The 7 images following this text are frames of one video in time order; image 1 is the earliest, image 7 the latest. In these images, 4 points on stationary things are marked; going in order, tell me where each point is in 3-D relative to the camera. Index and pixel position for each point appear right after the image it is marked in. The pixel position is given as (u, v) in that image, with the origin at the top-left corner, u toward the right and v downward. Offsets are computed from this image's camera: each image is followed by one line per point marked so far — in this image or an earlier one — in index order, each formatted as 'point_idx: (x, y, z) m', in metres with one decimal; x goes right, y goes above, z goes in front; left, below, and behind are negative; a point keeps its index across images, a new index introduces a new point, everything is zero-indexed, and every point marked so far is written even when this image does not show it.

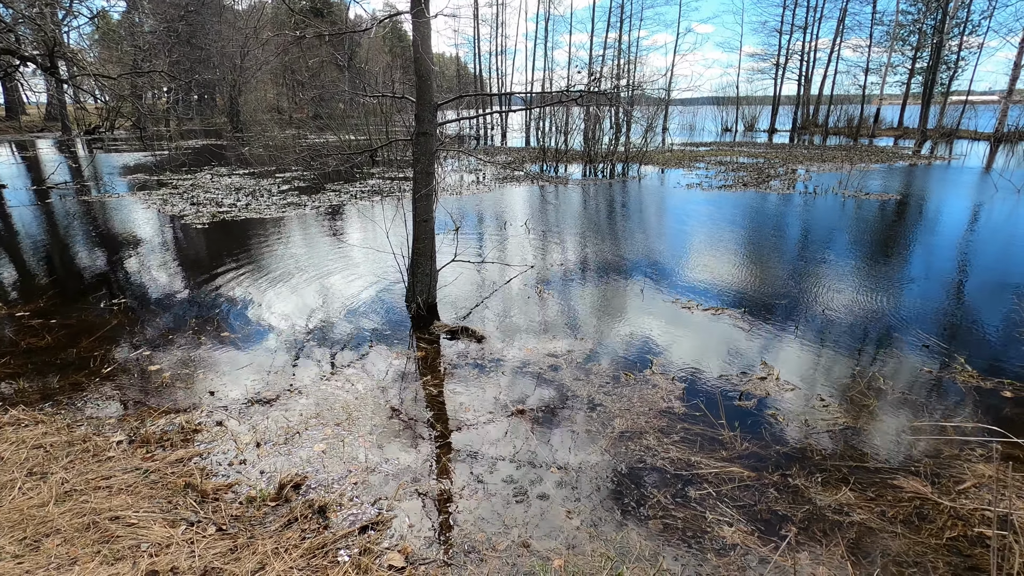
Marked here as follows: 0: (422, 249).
0: (-1.2, +0.5, +6.2) m
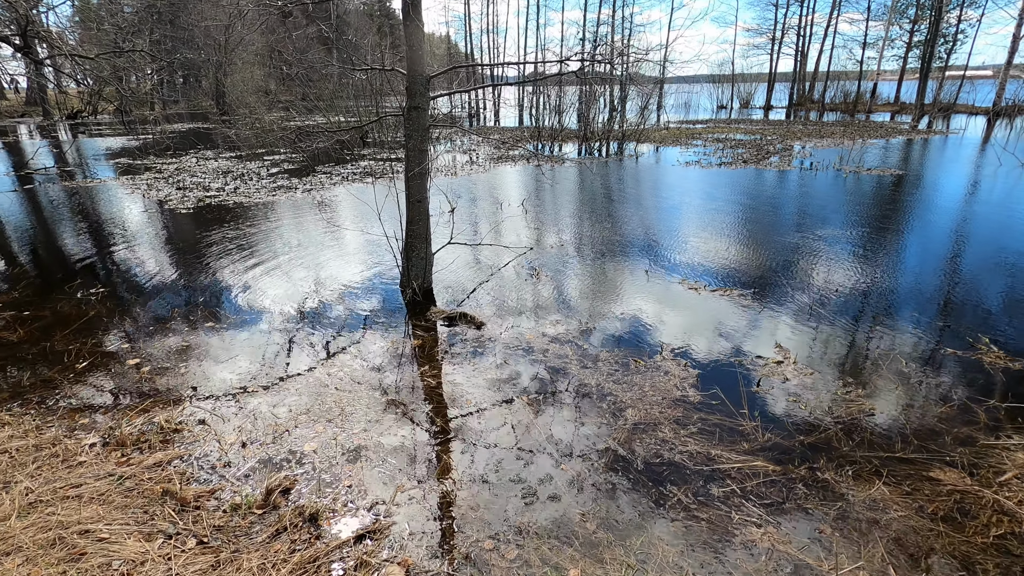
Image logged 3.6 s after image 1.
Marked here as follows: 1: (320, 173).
0: (-1.2, +0.7, +5.9) m
1: (-6.6, +4.0, +16.5) m
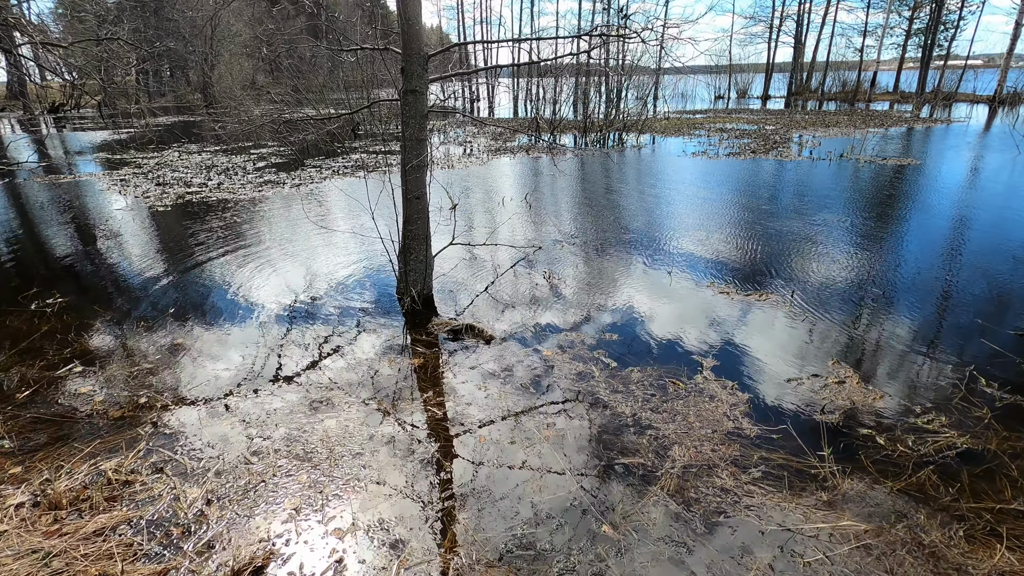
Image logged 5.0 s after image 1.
0: (-1.1, +0.6, +5.2) m
1: (-6.7, +4.0, +15.8) m
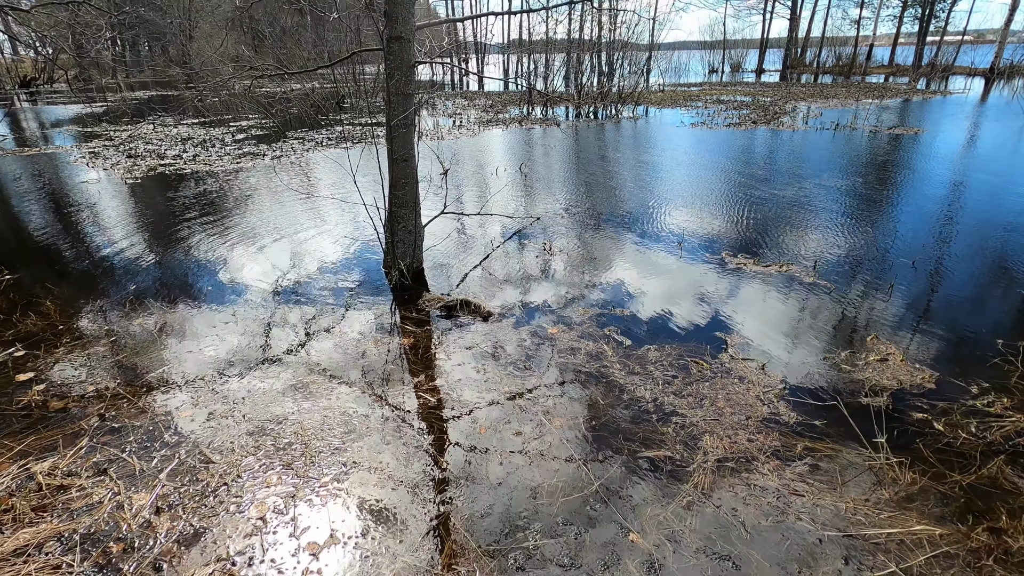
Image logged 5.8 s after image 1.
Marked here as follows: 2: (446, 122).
0: (-1.1, +0.9, +4.7) m
1: (-6.9, +4.7, +15.0) m
2: (-2.4, +6.0, +17.3) m
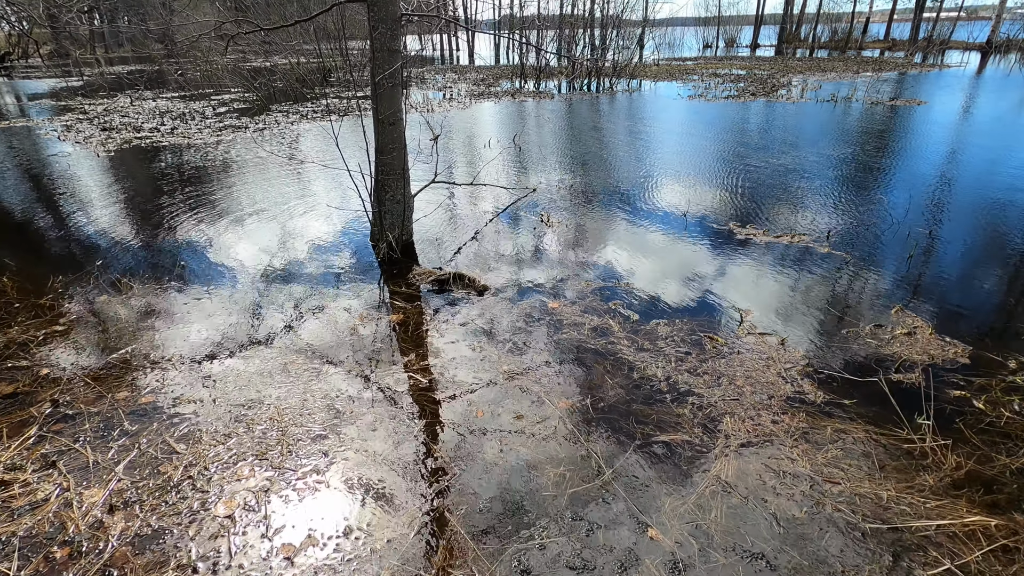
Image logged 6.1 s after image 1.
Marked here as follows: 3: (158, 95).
0: (-1.1, +1.1, +4.4) m
1: (-7.1, +5.3, +14.4) m
2: (-2.7, +6.8, +16.7) m
3: (-13.3, +7.2, +17.9) m
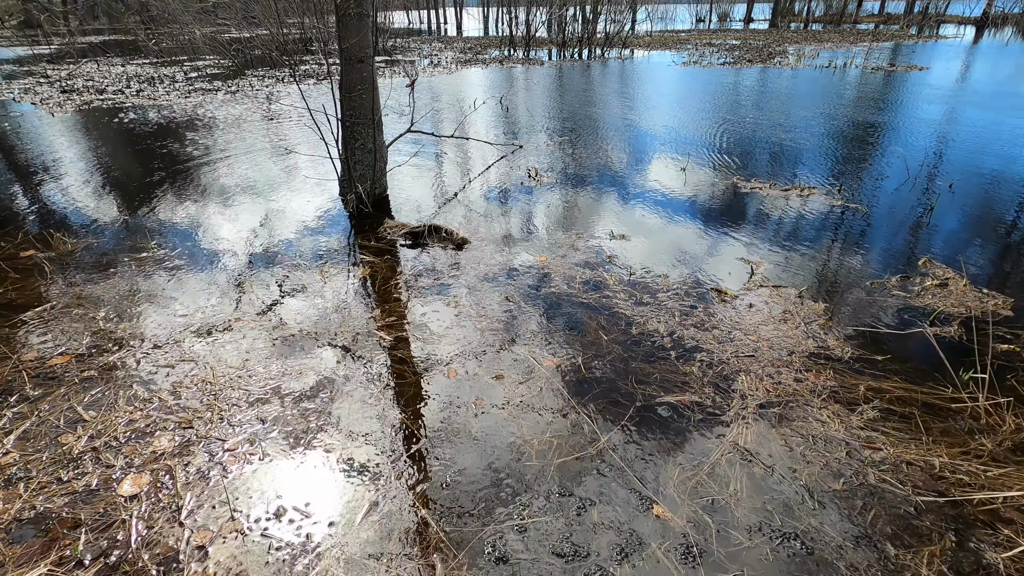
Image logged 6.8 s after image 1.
0: (-1.3, +1.5, +3.9) m
1: (-7.5, +6.0, +13.6) m
2: (-3.0, +7.6, +16.0) m
3: (-13.7, +8.1, +16.9) m
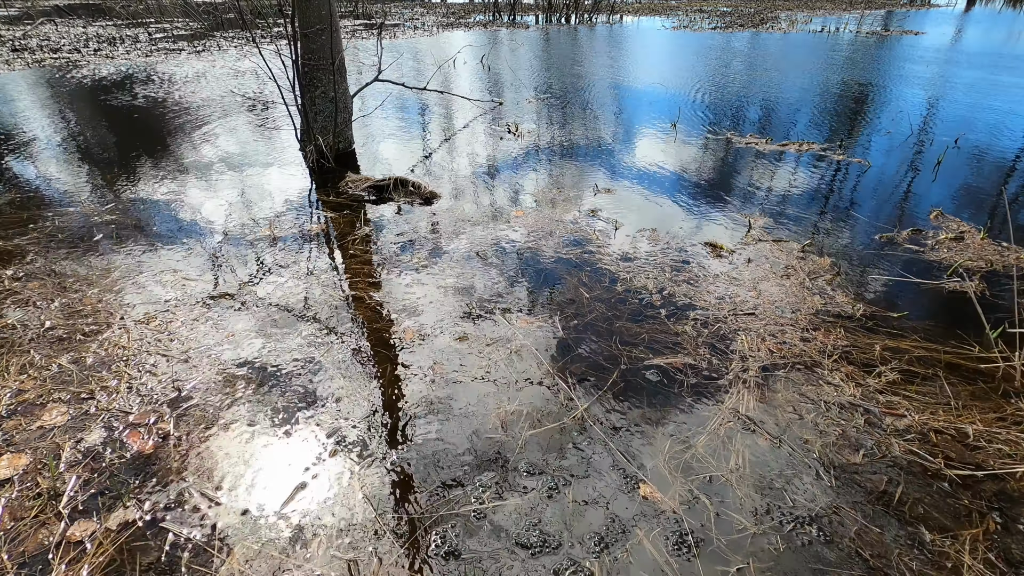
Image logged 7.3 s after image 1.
0: (-1.4, +1.8, +3.5) m
1: (-7.9, +6.8, +12.8) m
2: (-3.5, +8.5, +15.3) m
3: (-14.2, +9.0, +15.9) m
